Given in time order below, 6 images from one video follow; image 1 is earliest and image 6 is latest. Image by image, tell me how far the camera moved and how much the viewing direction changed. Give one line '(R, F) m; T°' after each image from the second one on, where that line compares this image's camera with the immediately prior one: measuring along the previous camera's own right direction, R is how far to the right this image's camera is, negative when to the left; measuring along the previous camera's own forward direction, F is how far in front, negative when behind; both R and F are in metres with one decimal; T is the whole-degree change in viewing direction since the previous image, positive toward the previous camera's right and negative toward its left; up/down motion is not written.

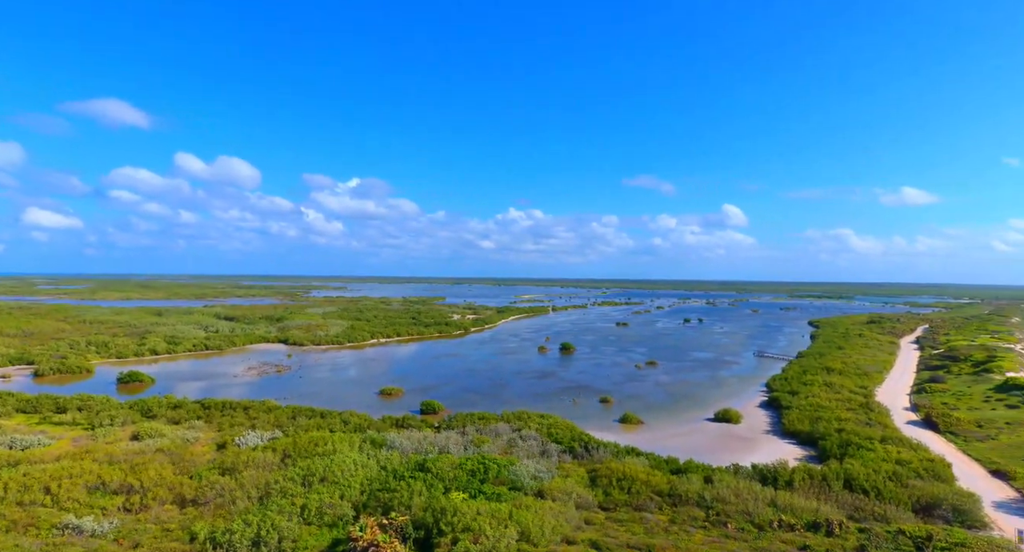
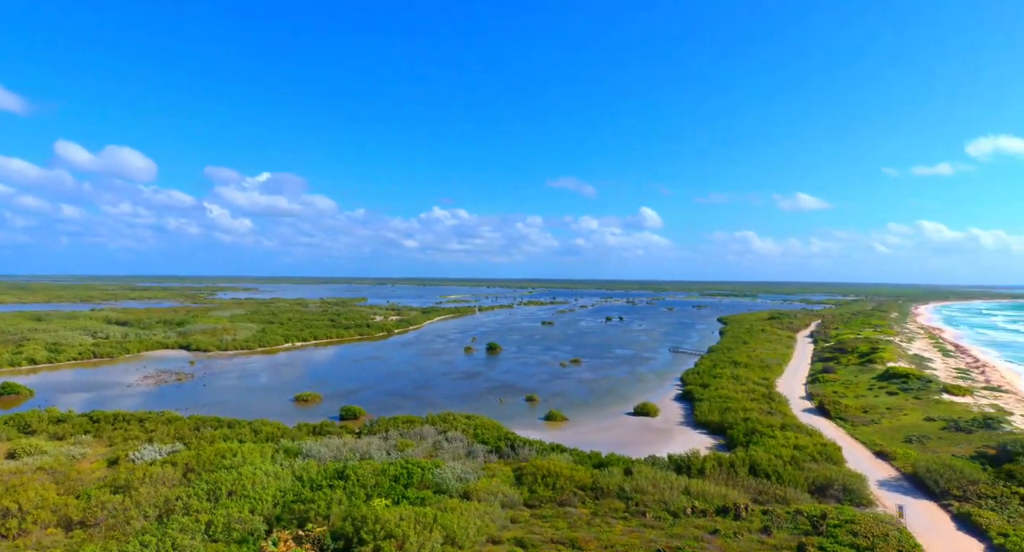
(+3.5, -1.0) m; +7°
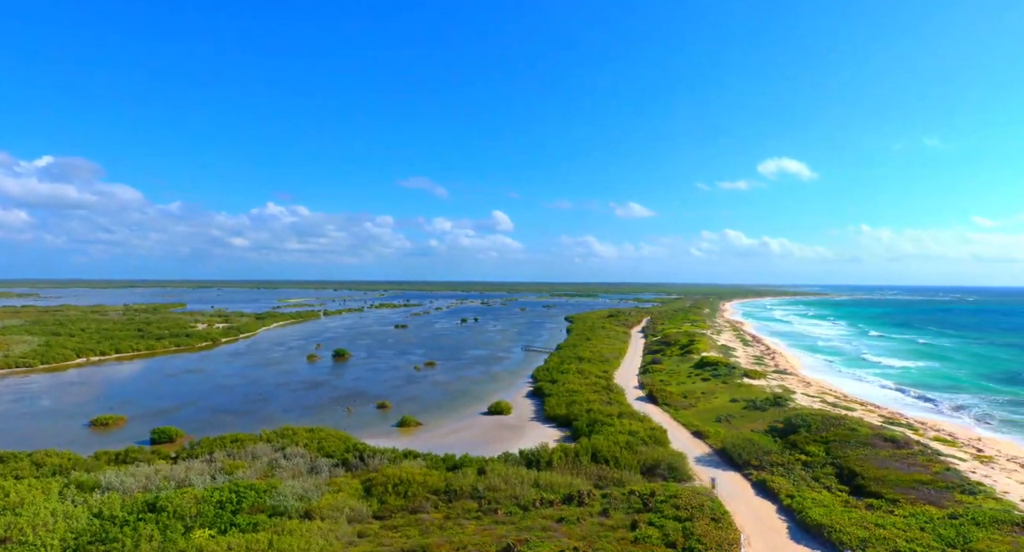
(+0.4, +1.0) m; +15°
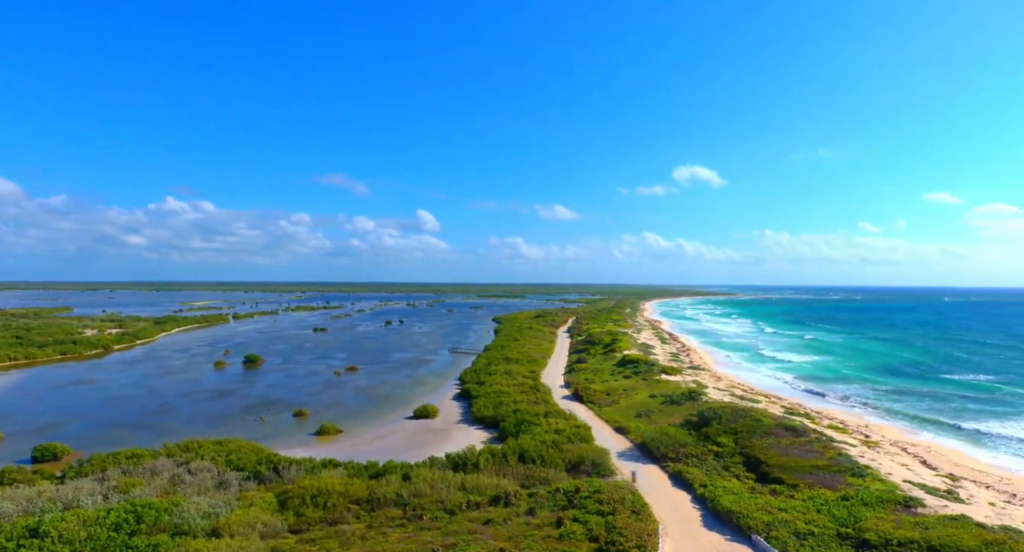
(-0.1, +1.1) m; +8°
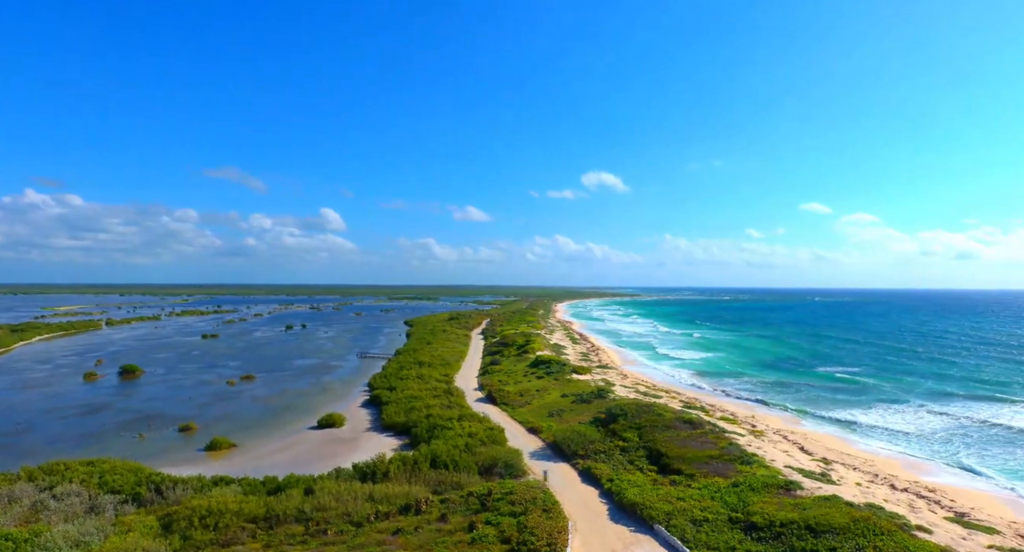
(0.0, +1.5) m; +9°
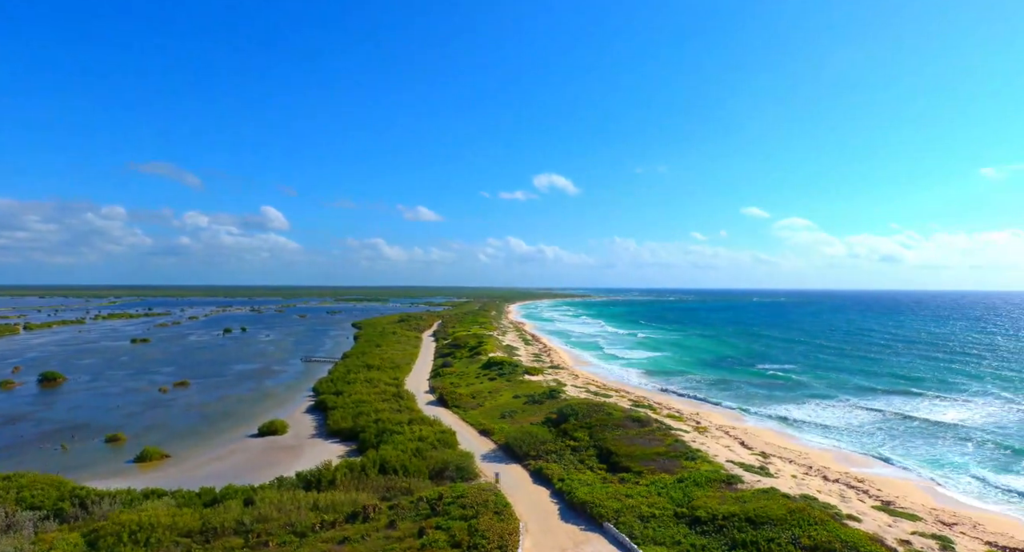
(0.0, +1.1) m; +5°
